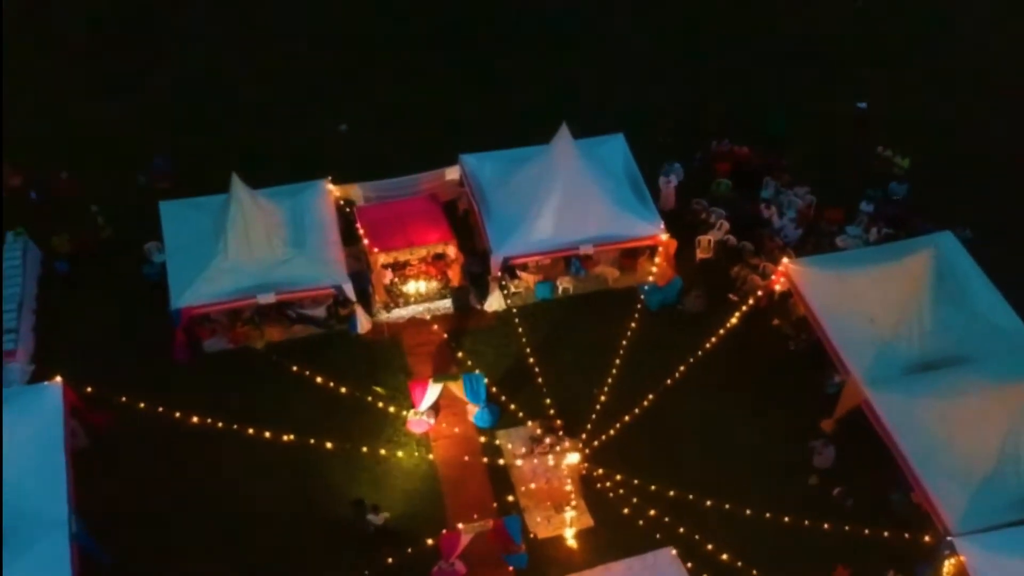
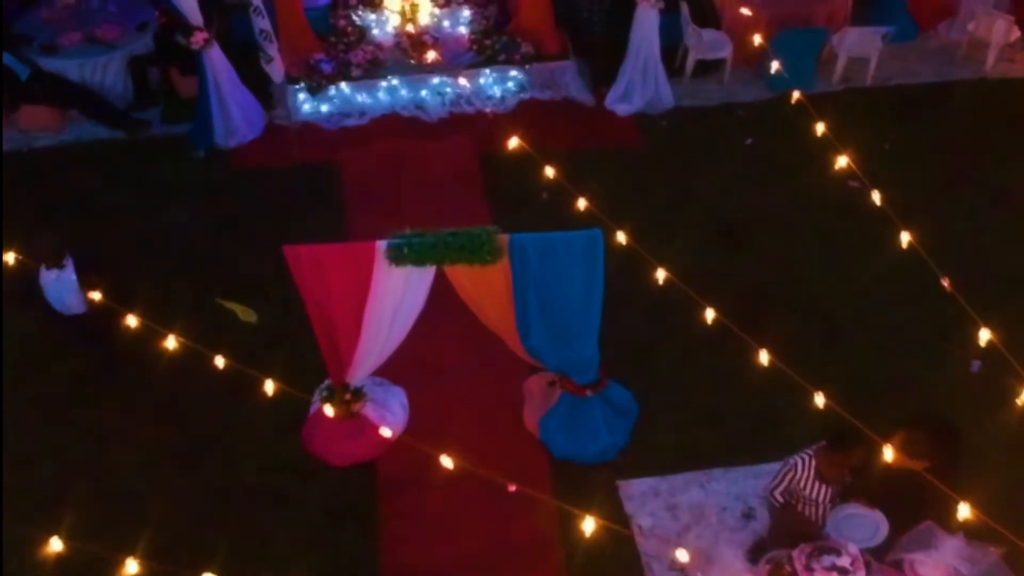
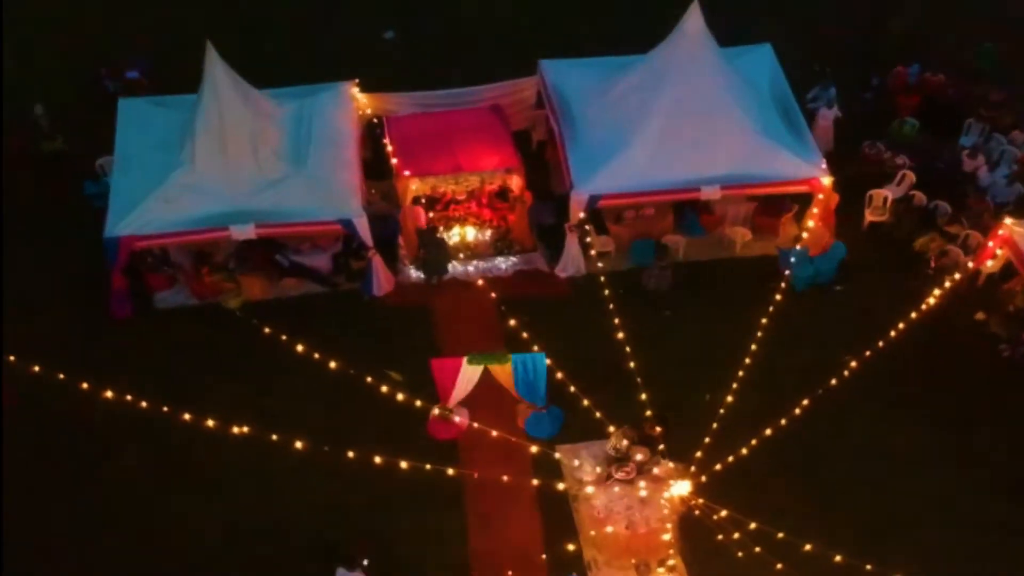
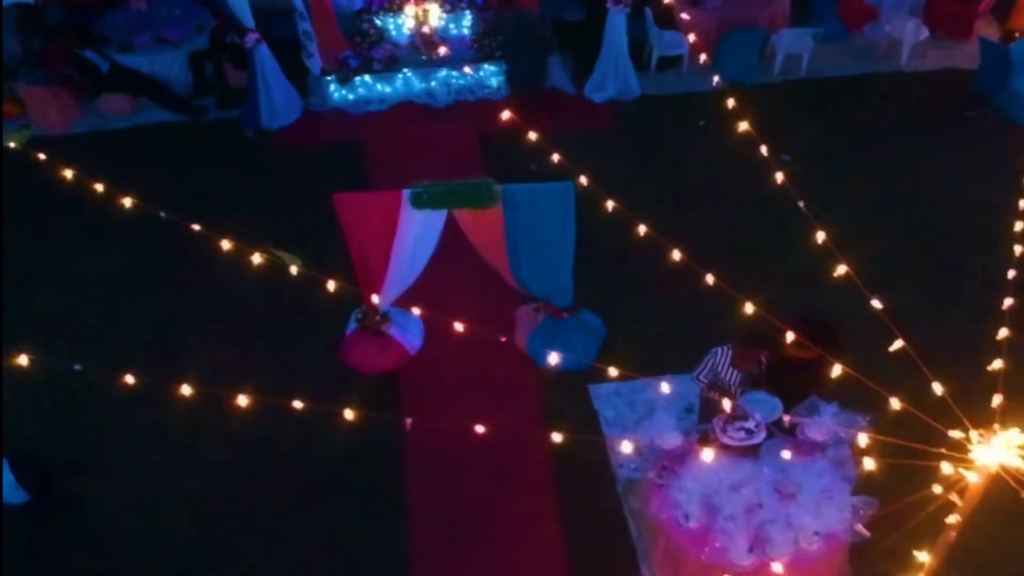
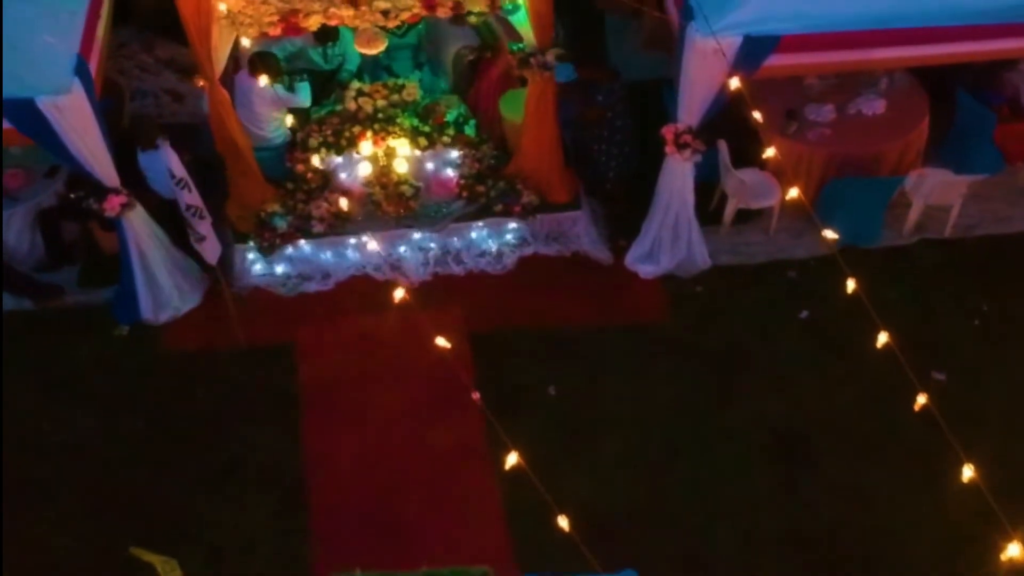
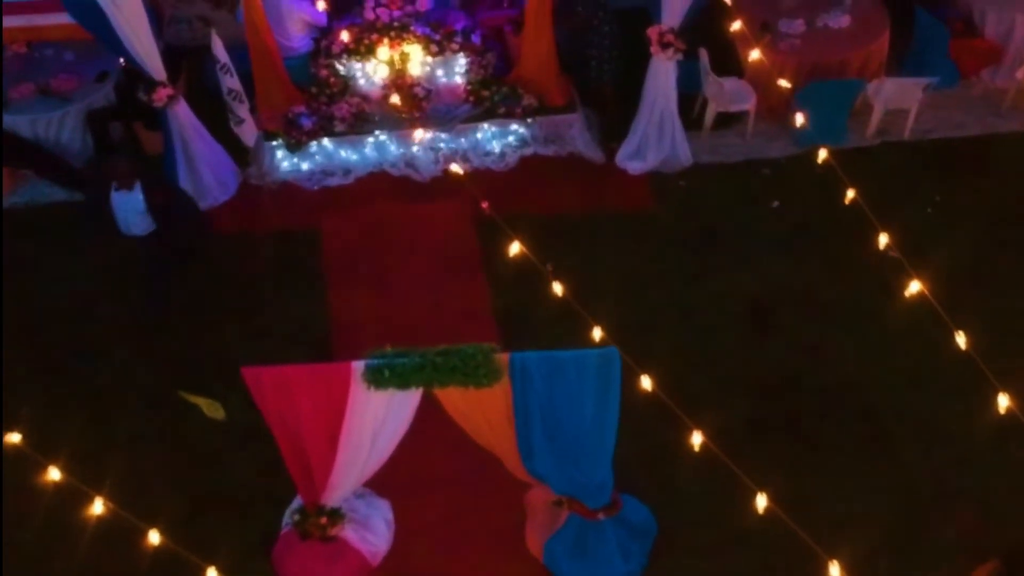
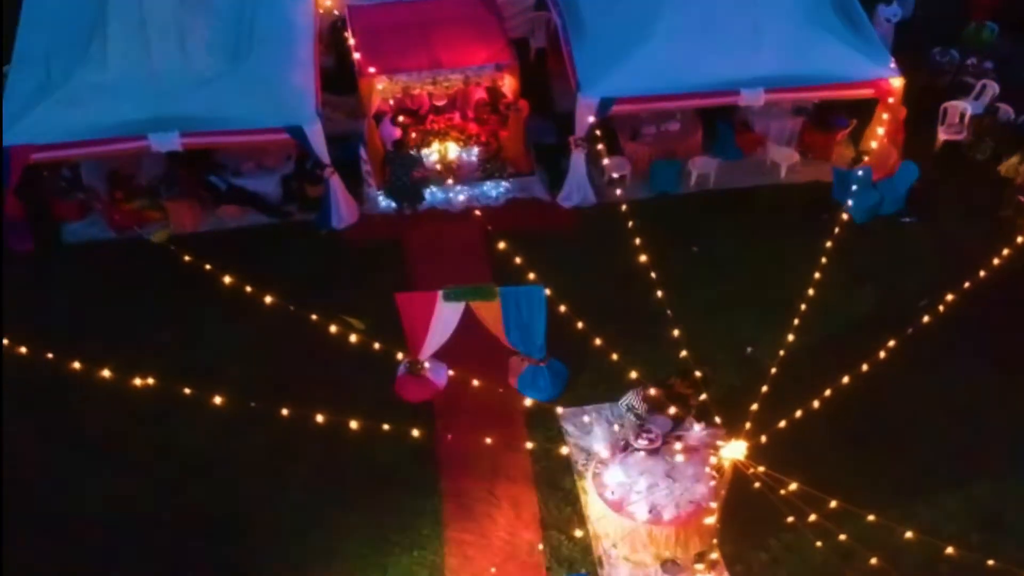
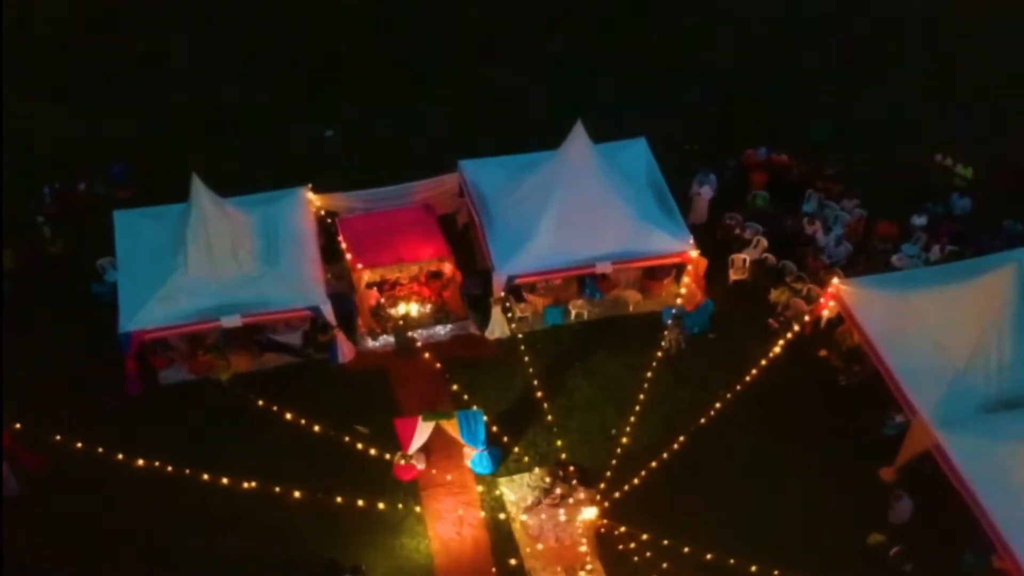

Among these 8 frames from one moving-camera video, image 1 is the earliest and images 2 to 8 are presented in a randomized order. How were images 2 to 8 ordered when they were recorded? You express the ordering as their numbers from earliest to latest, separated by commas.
8, 3, 7, 4, 2, 6, 5
